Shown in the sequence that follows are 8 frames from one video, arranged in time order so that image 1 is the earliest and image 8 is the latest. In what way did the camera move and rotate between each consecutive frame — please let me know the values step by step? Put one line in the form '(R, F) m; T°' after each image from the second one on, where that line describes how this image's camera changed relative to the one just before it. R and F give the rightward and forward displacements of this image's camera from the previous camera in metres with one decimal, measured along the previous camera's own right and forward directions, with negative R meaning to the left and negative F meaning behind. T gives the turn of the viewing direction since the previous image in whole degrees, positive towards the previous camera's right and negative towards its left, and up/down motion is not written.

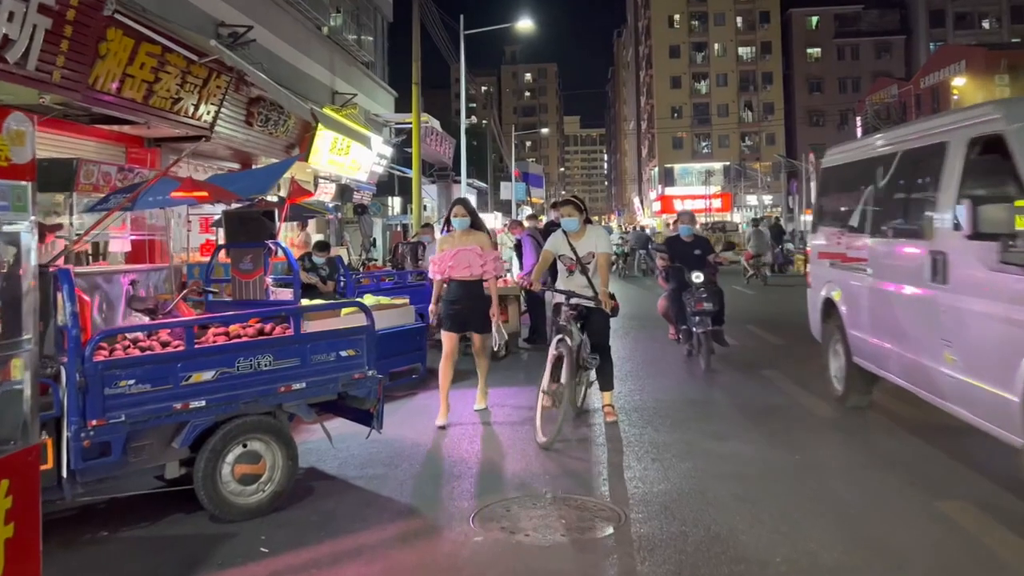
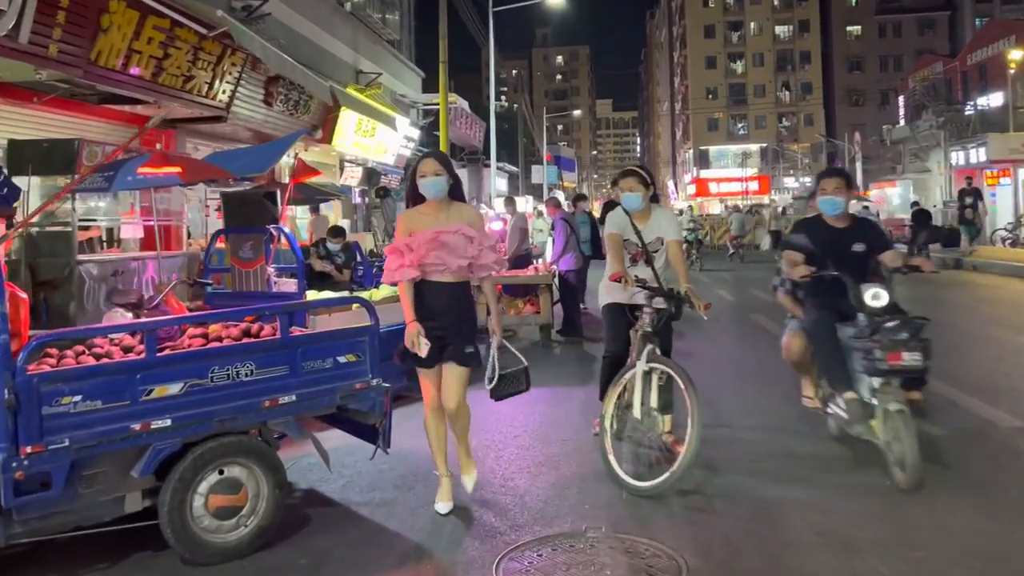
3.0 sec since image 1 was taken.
(0.0, +1.0) m; -2°
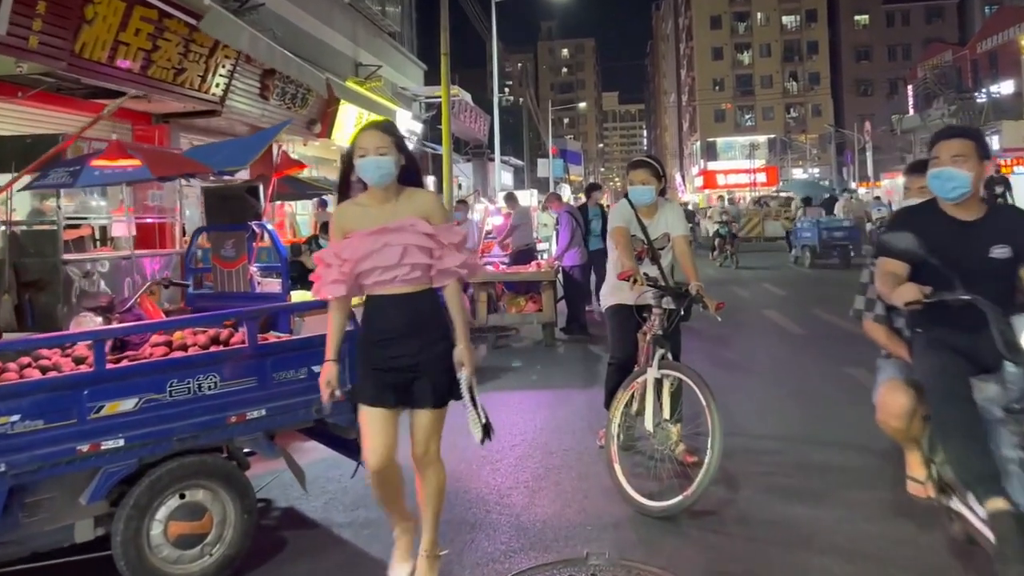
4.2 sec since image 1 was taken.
(+0.1, +0.4) m; -1°
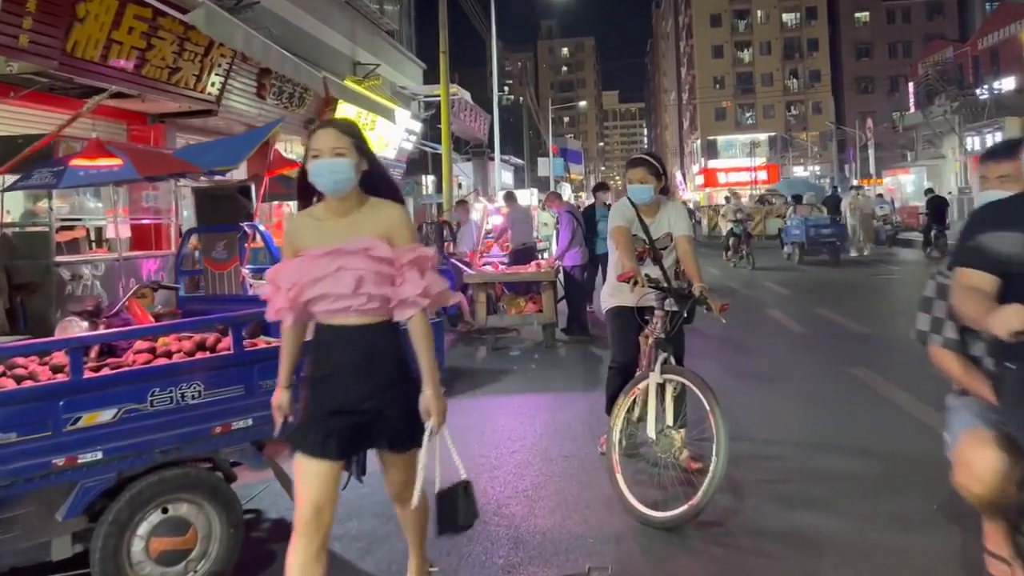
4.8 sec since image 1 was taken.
(0.0, +0.2) m; 0°
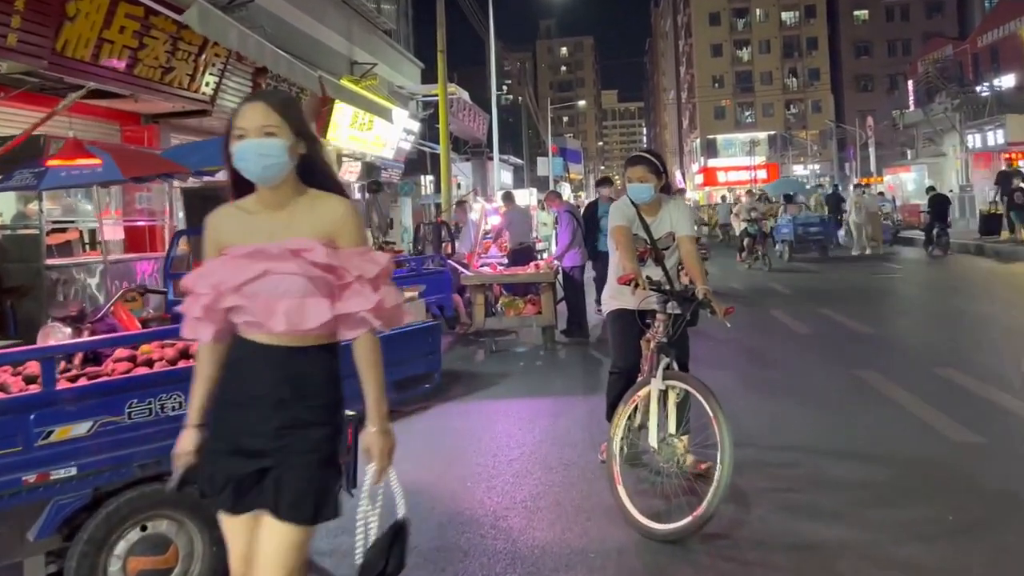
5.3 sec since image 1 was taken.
(0.0, +0.2) m; 0°
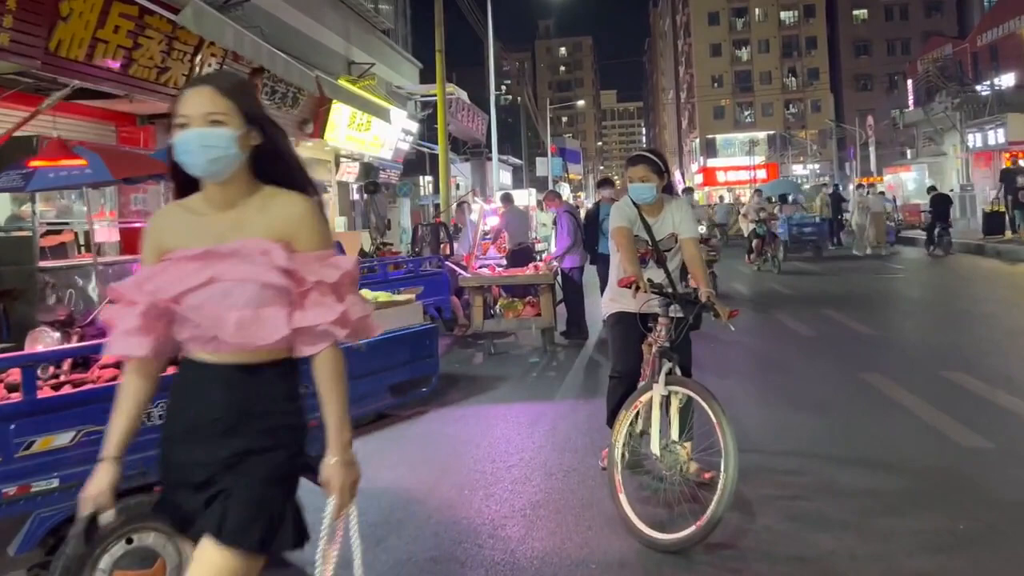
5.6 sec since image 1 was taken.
(0.0, +0.1) m; 0°
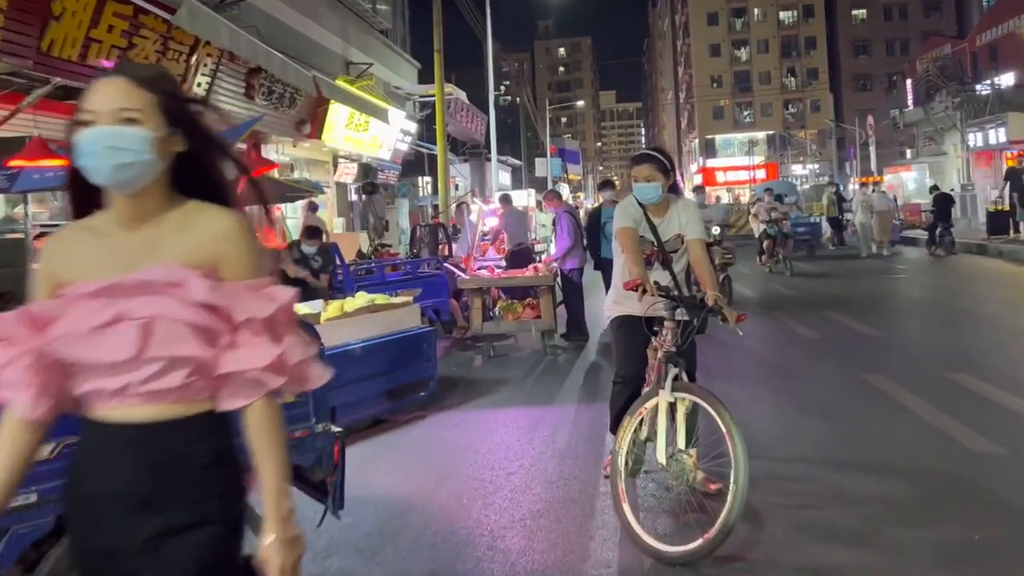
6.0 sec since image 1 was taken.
(0.0, +0.1) m; 0°
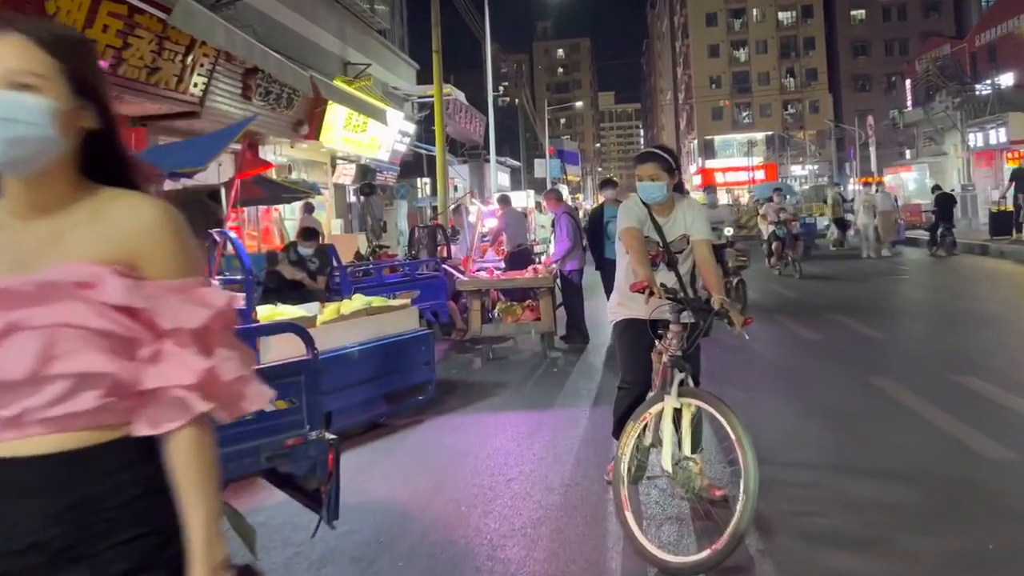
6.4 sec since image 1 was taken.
(0.0, +0.1) m; 0°
